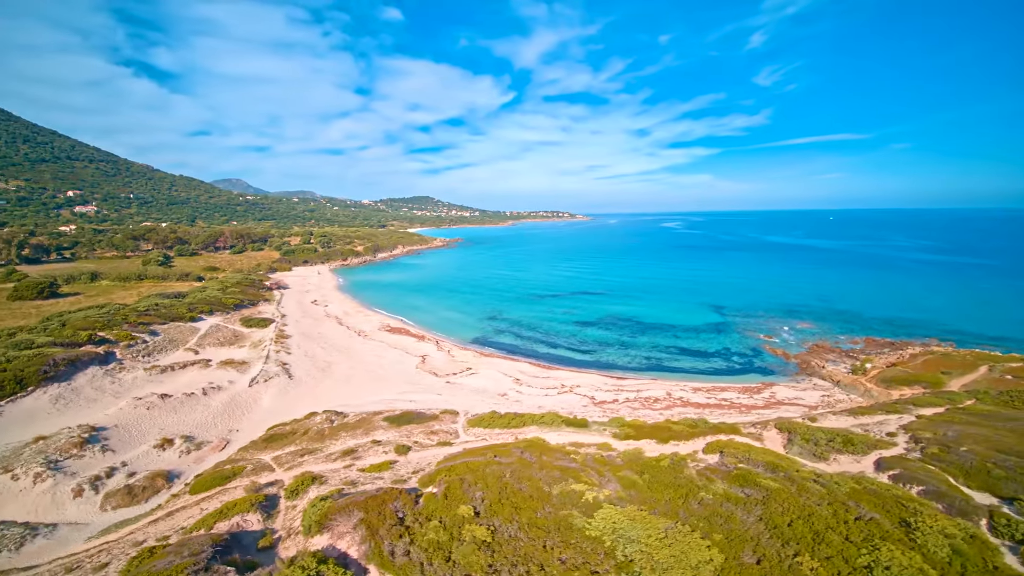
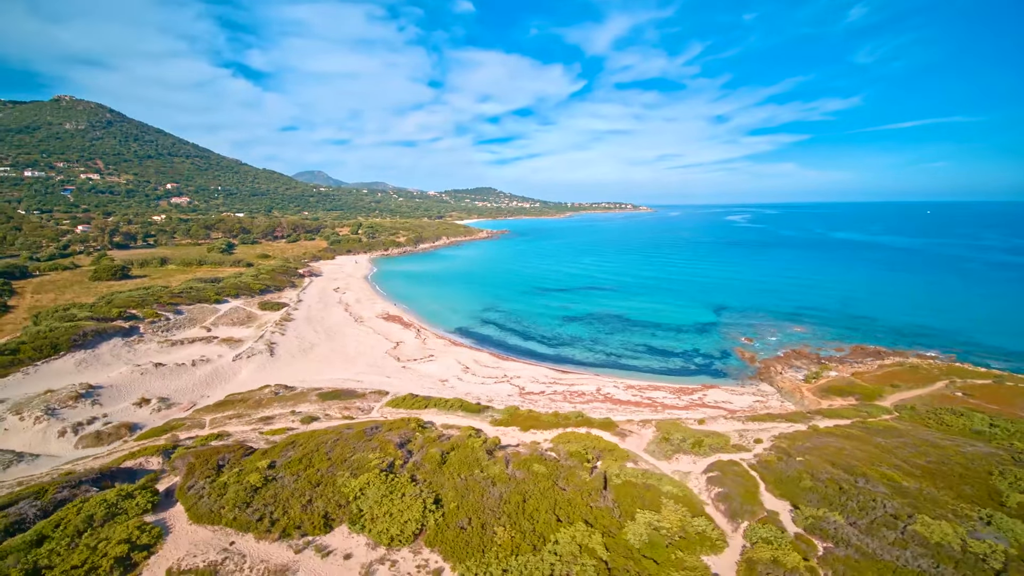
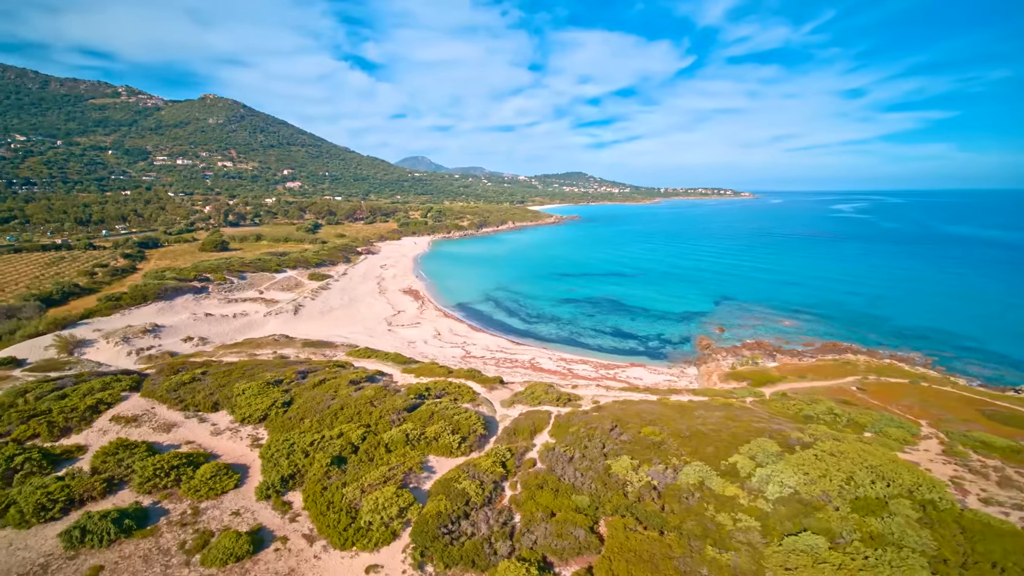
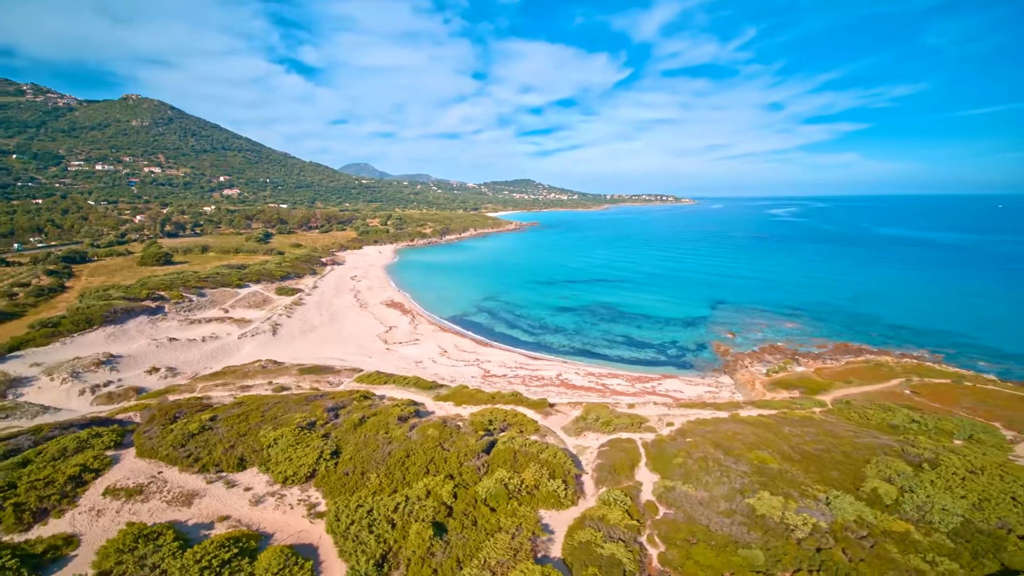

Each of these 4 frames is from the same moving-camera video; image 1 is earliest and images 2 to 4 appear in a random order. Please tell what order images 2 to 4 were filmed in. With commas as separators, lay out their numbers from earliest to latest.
2, 4, 3
